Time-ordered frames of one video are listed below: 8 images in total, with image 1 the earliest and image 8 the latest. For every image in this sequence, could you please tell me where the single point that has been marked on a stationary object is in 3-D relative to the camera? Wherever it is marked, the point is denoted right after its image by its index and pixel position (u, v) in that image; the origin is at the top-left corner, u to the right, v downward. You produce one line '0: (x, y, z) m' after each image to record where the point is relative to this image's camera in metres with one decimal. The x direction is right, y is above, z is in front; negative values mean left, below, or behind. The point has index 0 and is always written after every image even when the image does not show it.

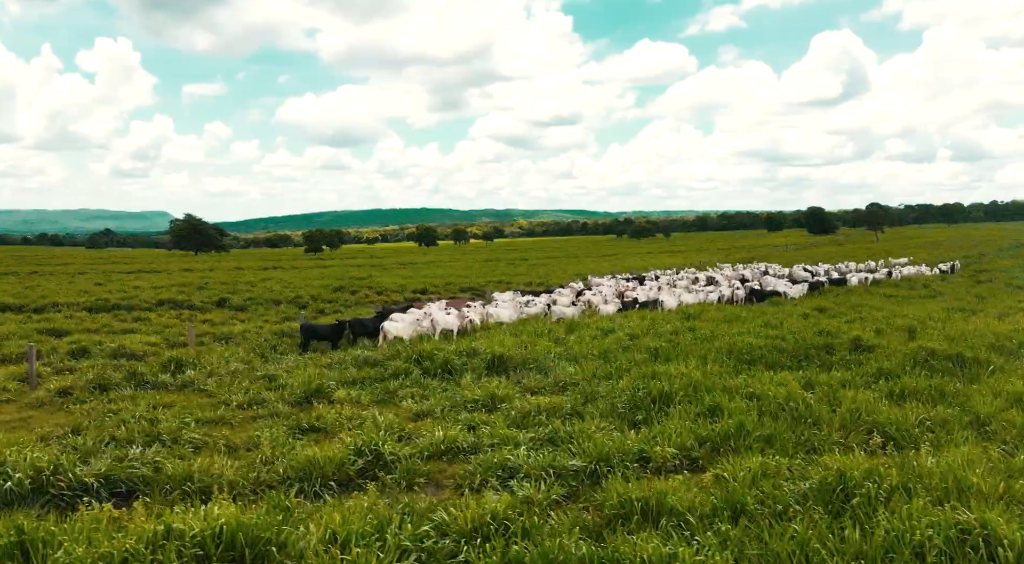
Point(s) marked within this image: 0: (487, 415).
0: (-0.3, -1.9, +11.0) m
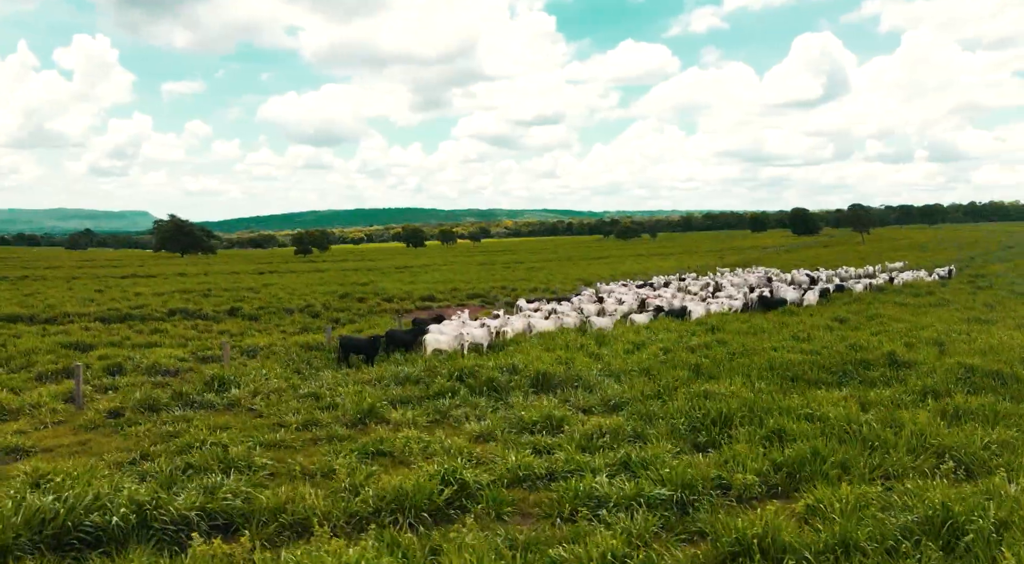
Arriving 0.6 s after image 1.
0: (+0.6, -2.2, +11.2) m
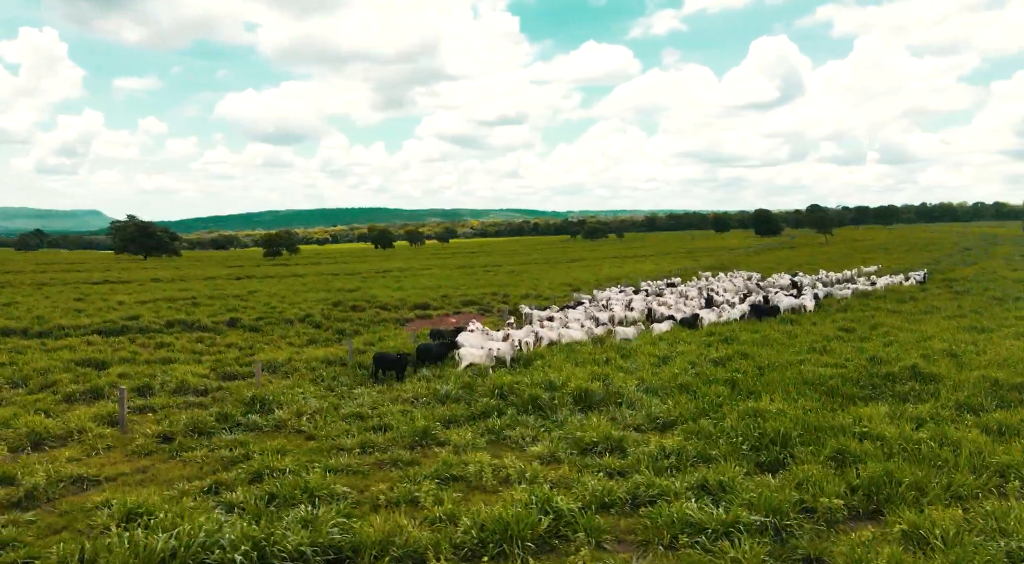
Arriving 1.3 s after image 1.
0: (+1.6, -2.6, +11.4) m
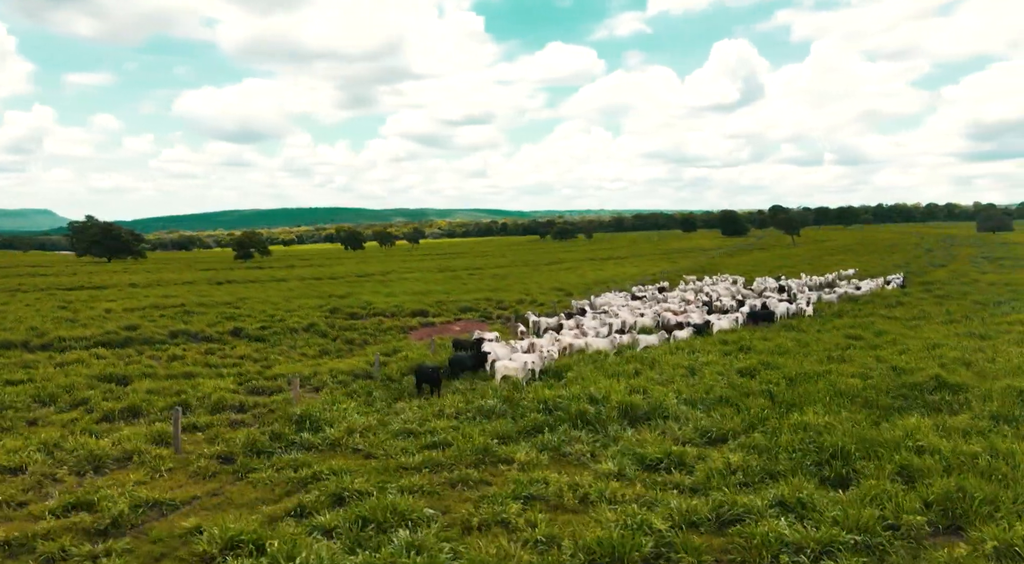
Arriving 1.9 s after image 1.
0: (+2.6, -2.9, +11.8) m
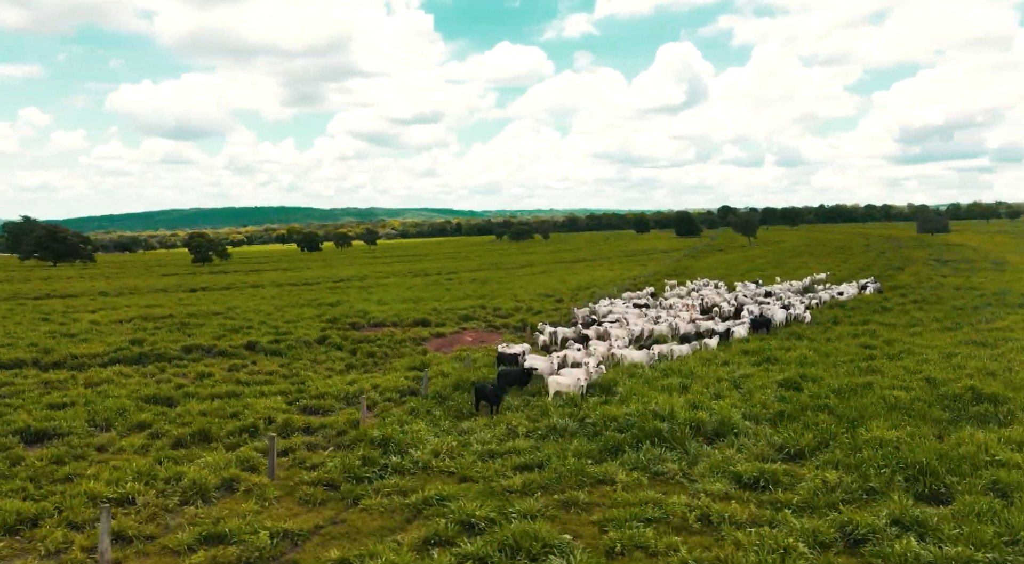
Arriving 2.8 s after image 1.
0: (+4.4, -3.3, +12.4) m
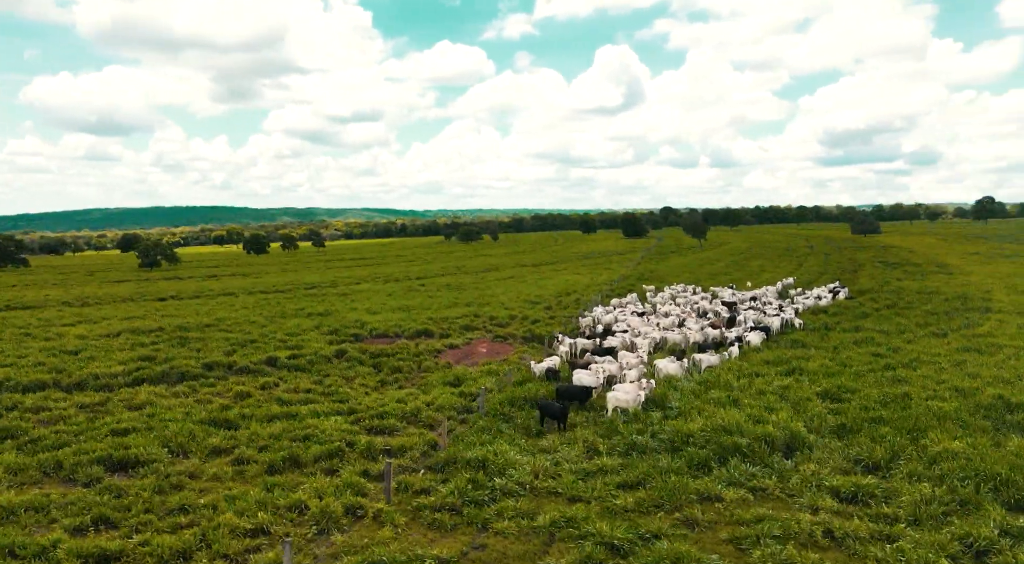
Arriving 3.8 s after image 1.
0: (+6.4, -3.8, +13.3) m
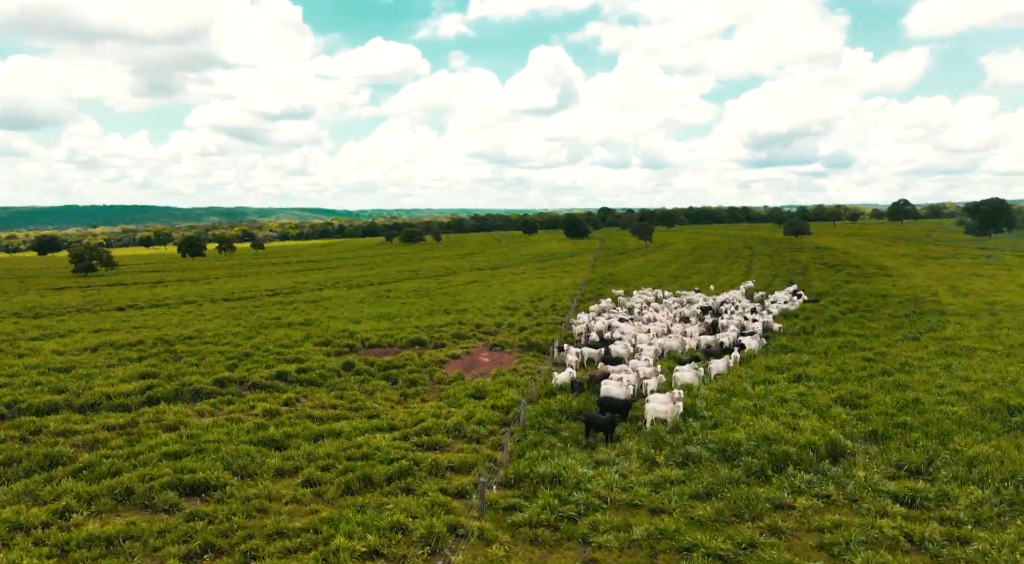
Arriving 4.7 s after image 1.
0: (+8.1, -4.2, +14.6) m
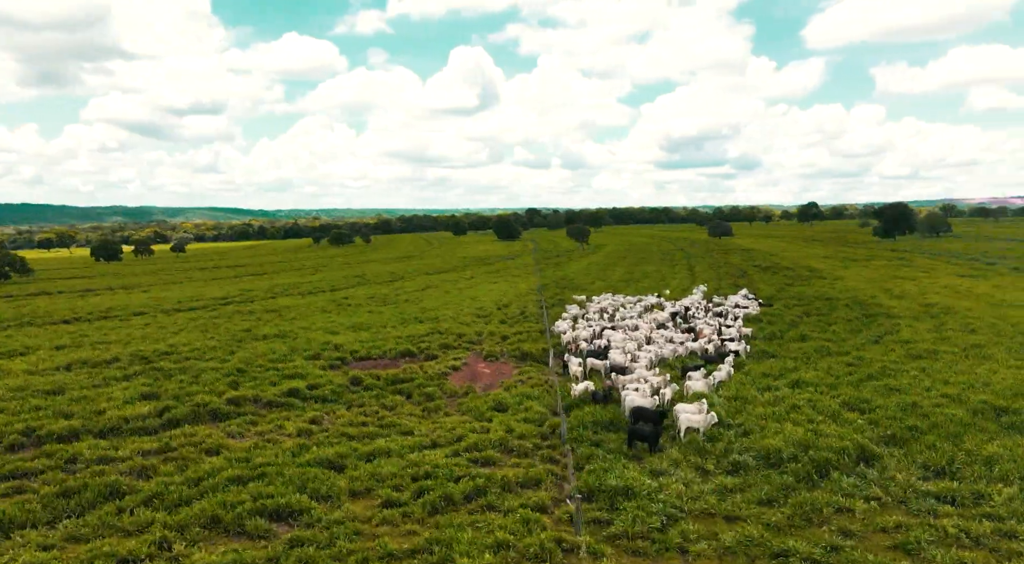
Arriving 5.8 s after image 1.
0: (+9.9, -4.6, +16.3) m
